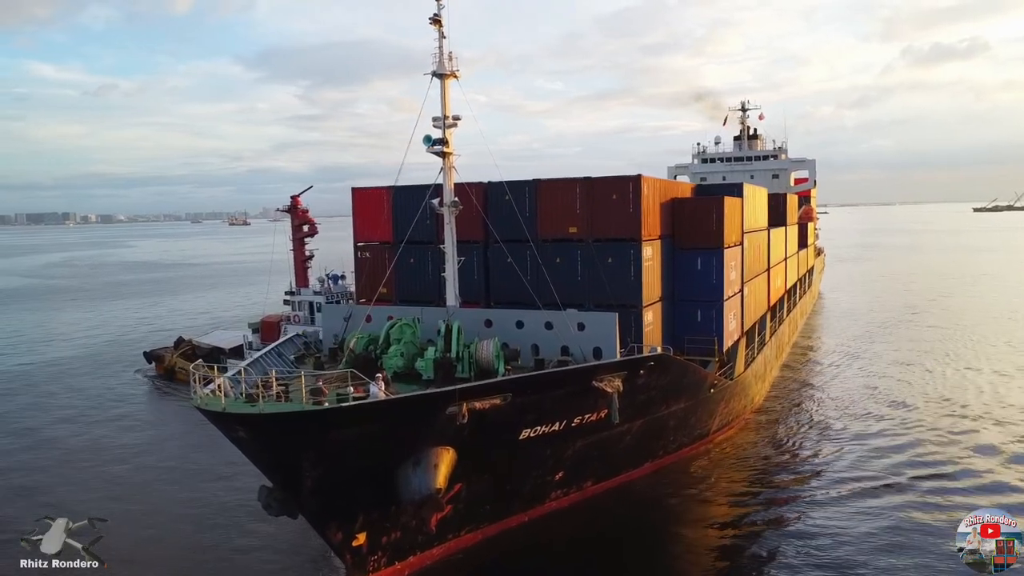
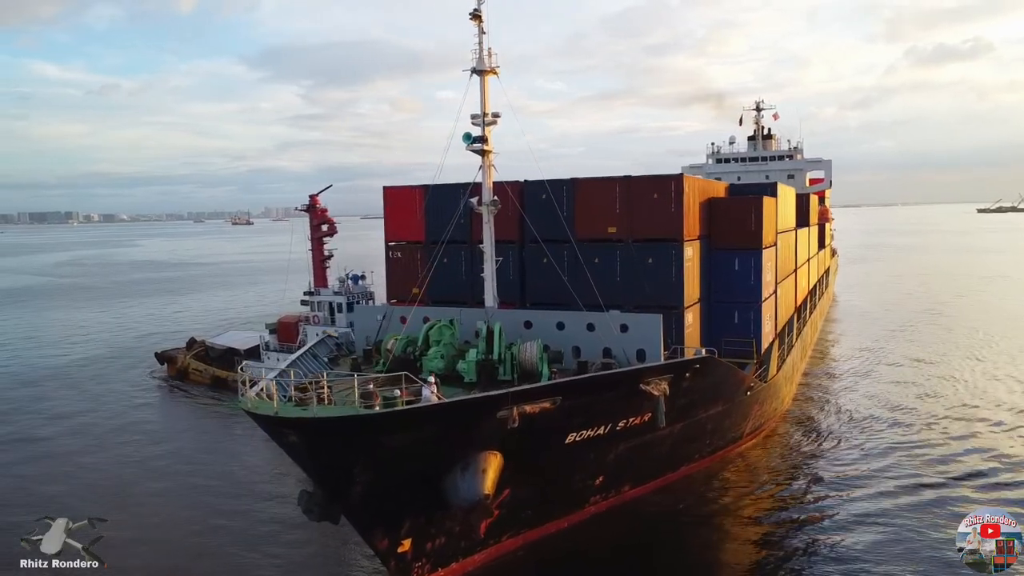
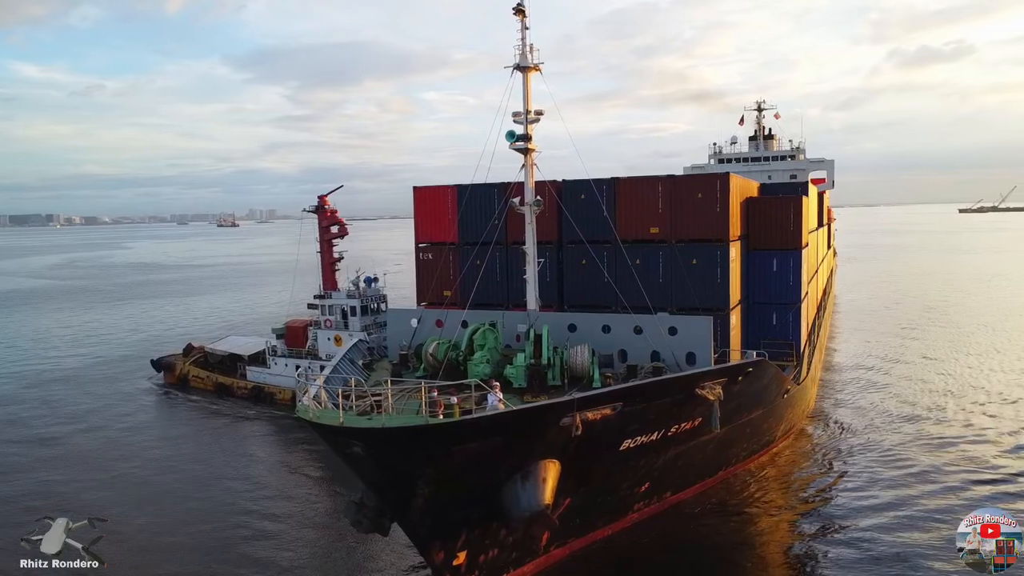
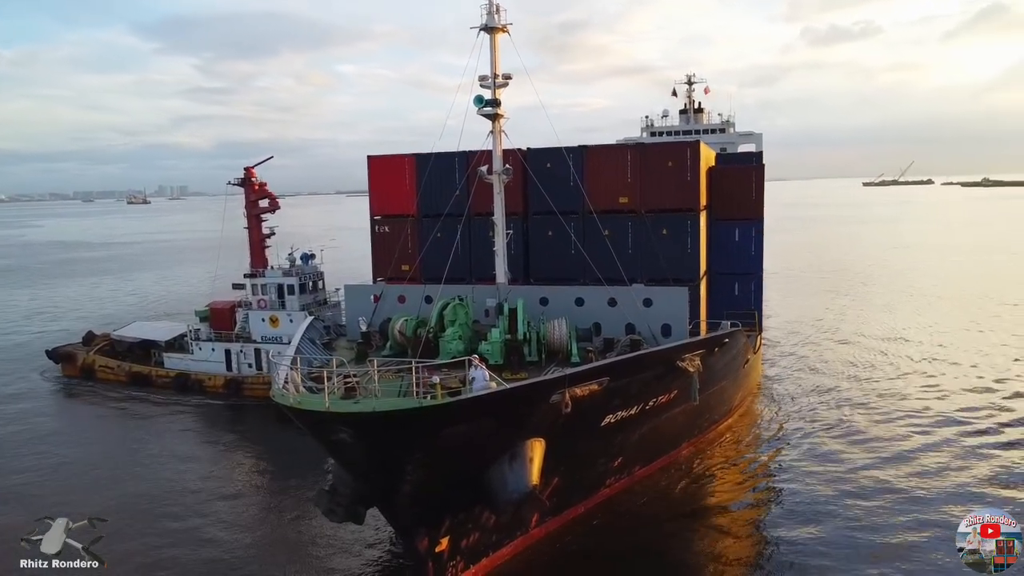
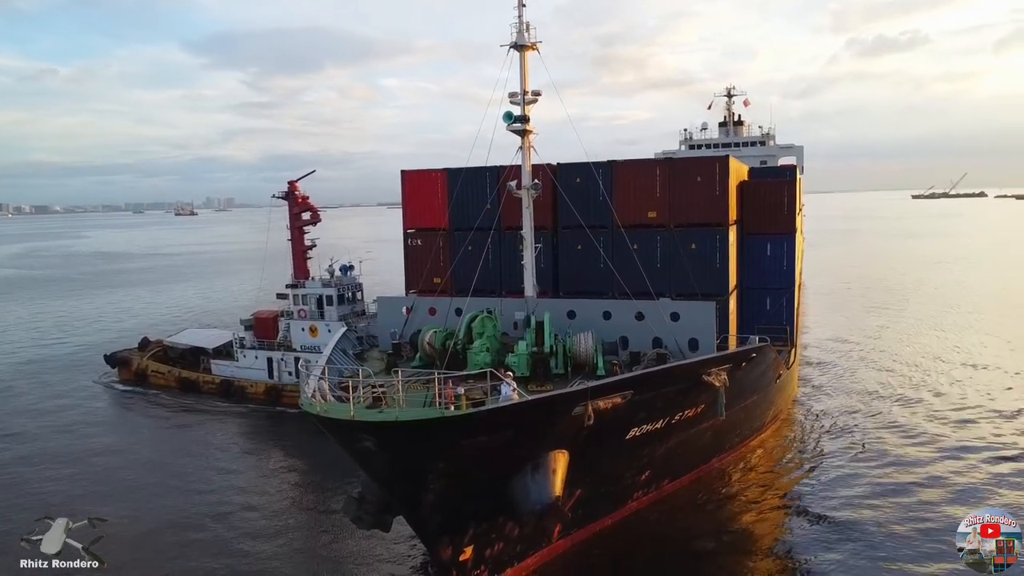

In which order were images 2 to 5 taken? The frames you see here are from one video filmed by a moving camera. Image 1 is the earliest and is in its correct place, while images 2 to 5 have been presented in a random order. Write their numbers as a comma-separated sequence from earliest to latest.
2, 3, 5, 4
